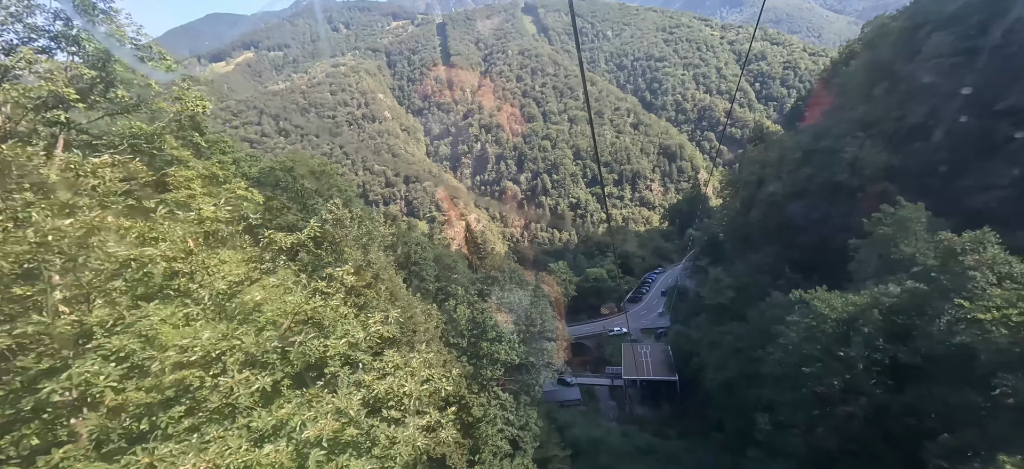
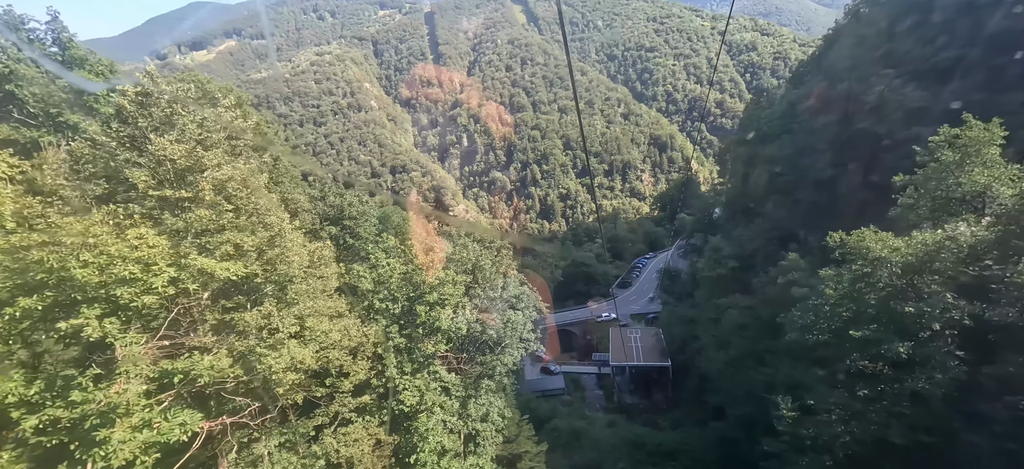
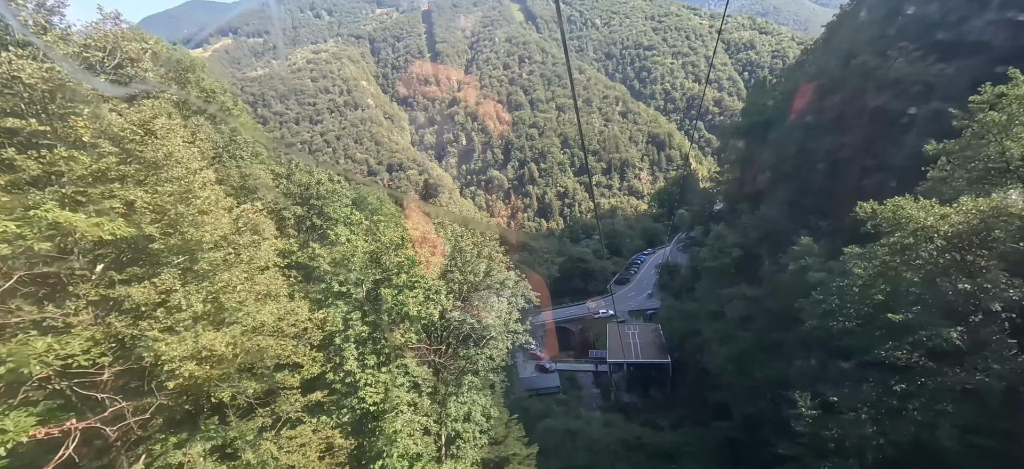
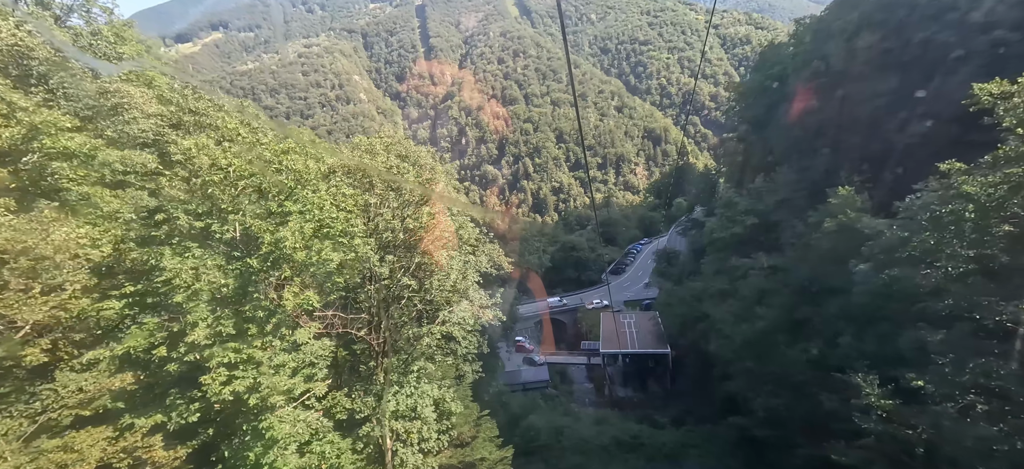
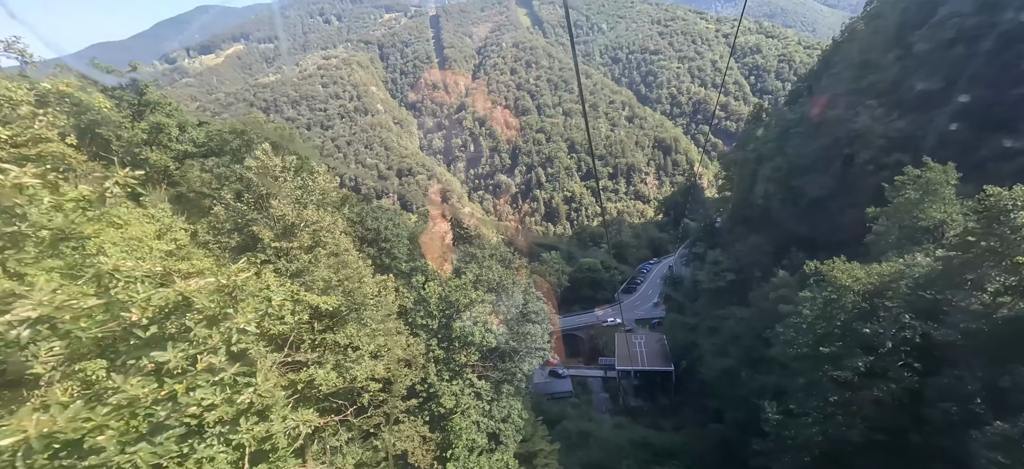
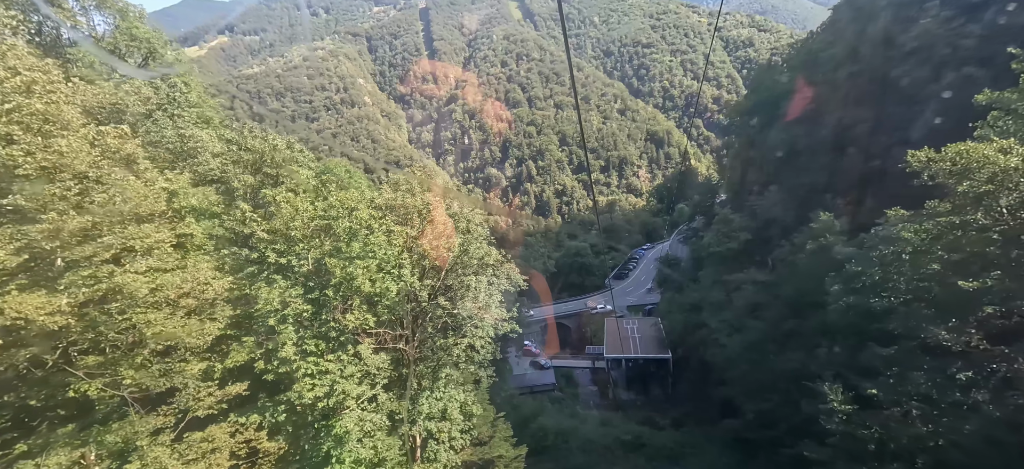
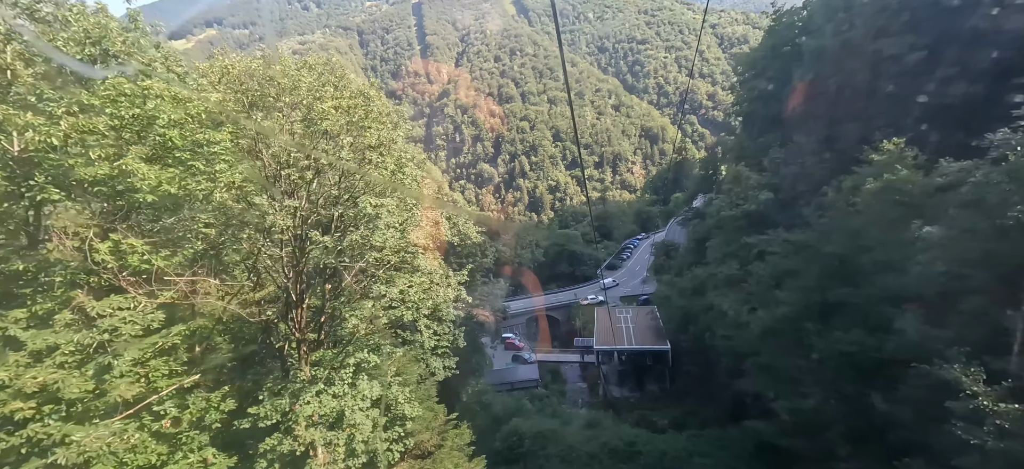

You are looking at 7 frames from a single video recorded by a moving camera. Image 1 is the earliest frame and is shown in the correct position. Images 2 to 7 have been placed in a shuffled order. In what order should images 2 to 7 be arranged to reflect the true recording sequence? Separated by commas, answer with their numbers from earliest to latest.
5, 2, 3, 6, 4, 7
